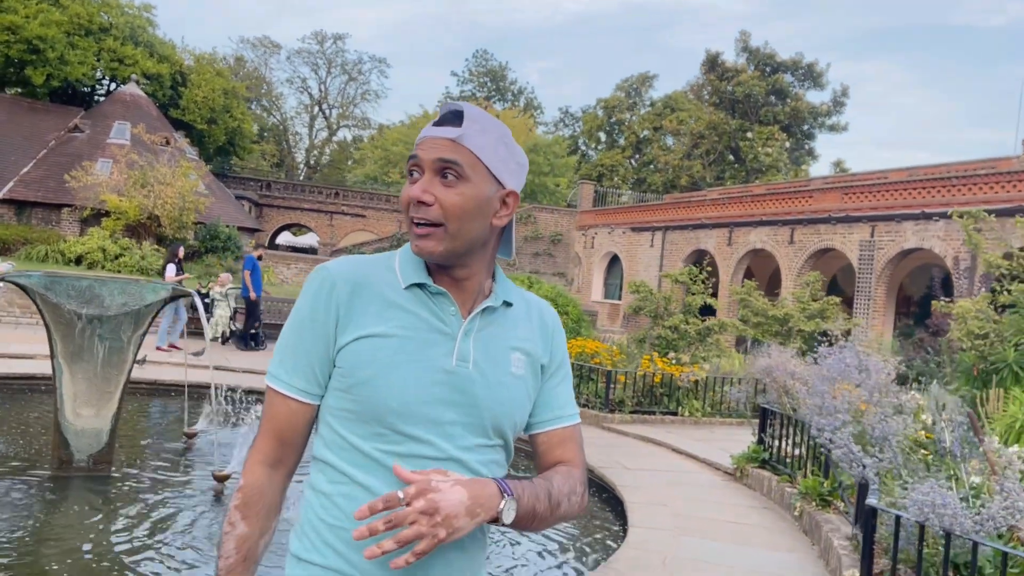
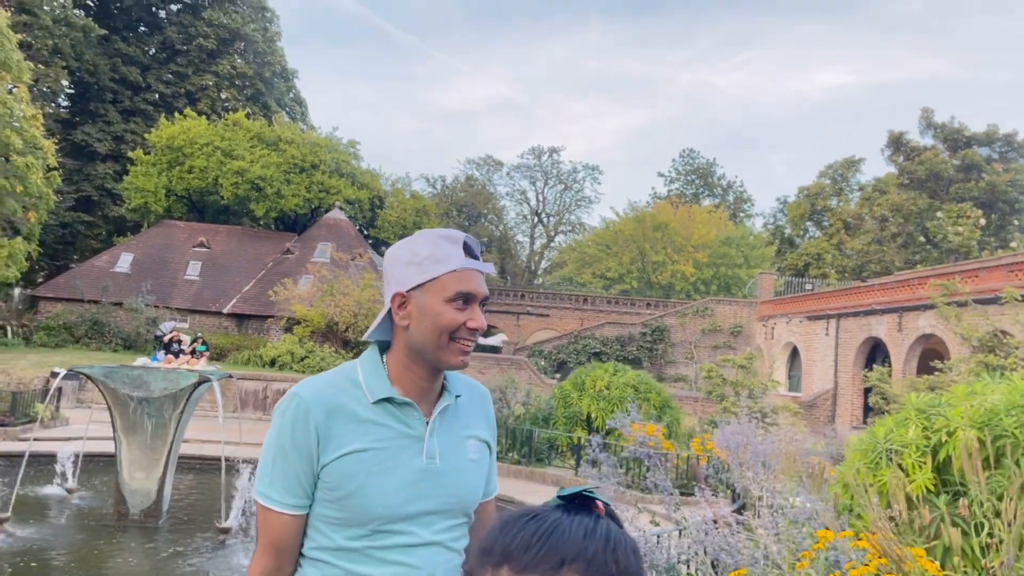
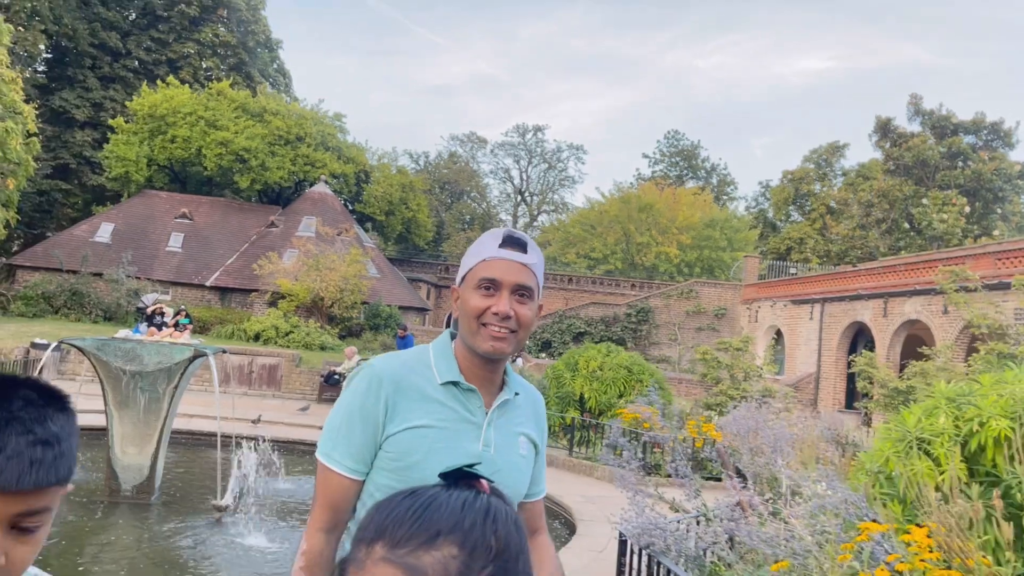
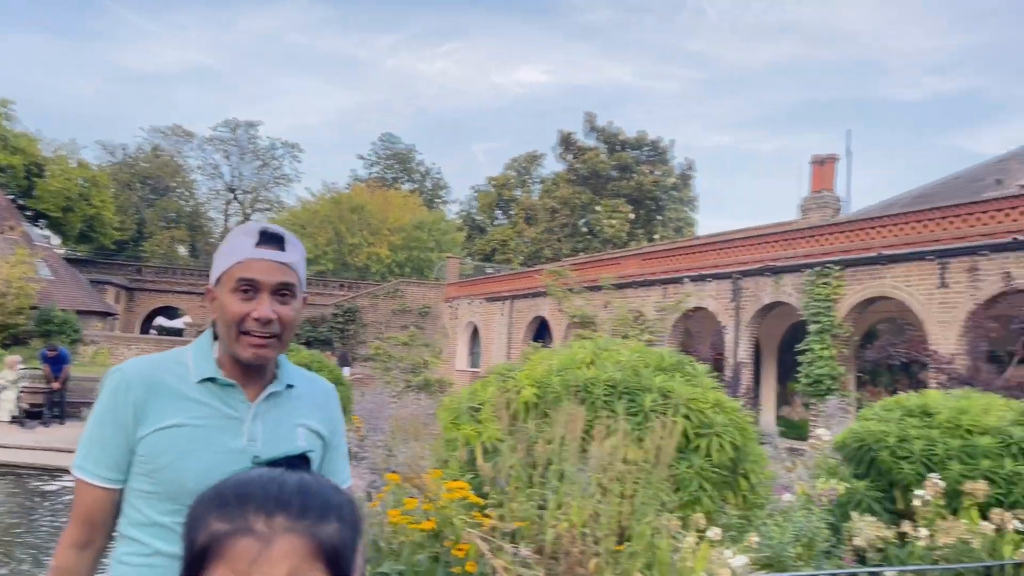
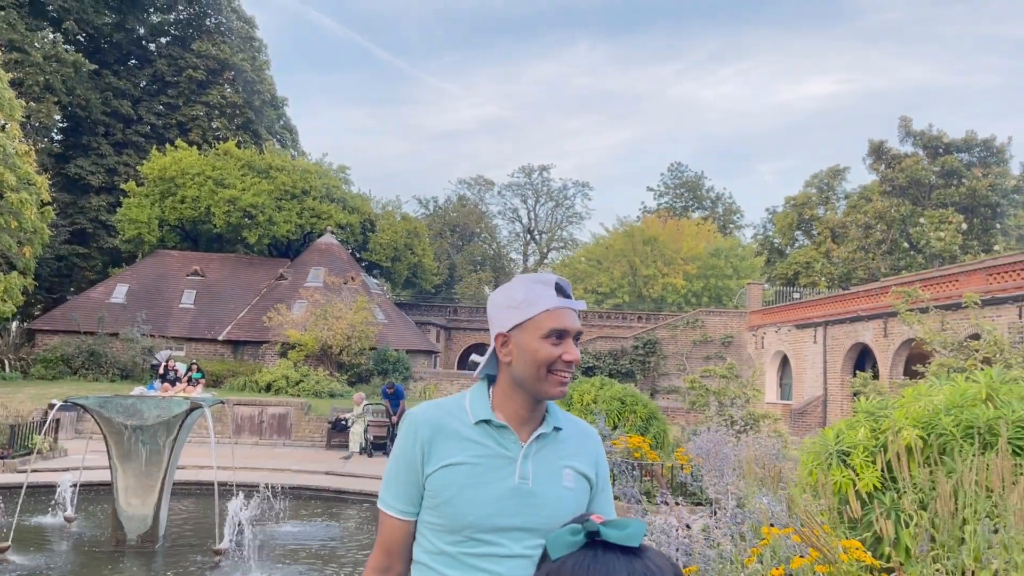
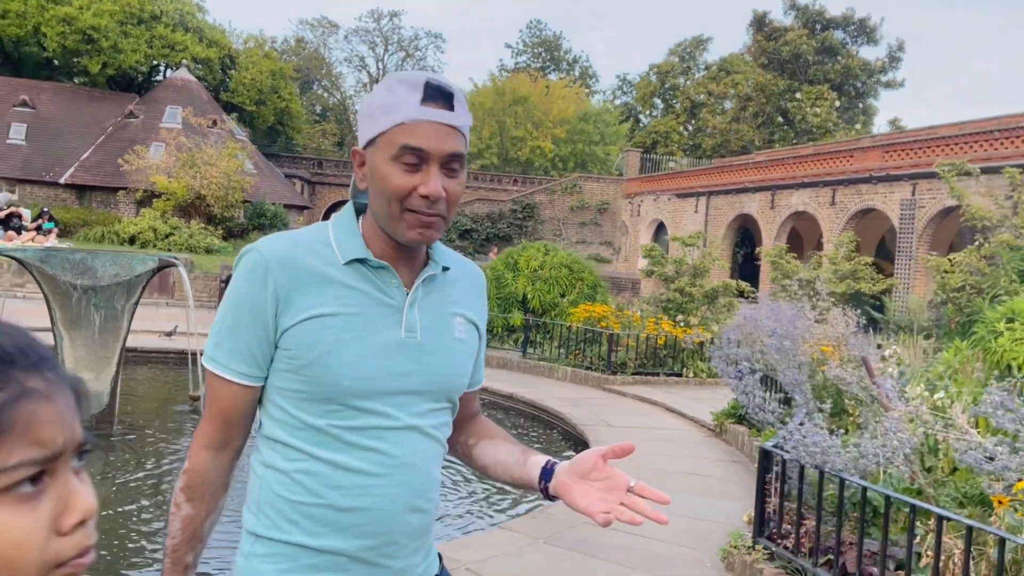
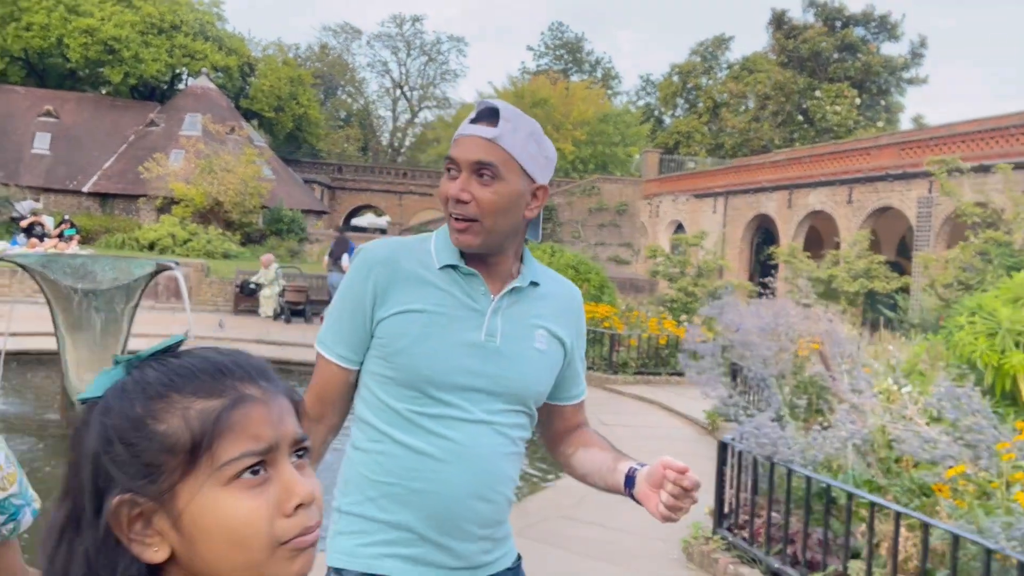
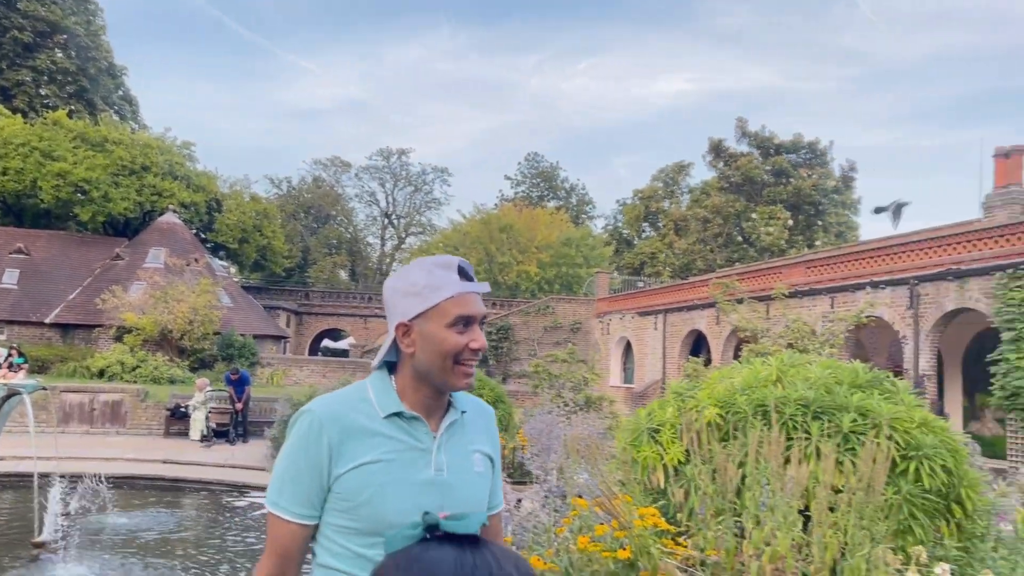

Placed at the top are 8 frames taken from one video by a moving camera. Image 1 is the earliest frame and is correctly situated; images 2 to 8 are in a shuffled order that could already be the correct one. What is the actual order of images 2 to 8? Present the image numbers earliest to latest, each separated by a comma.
6, 7, 3, 2, 5, 8, 4
